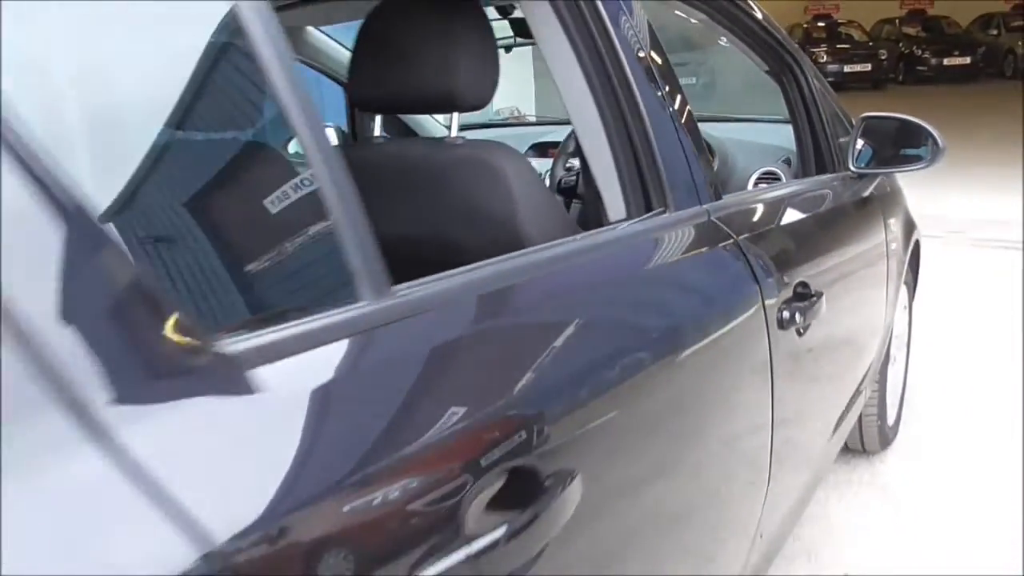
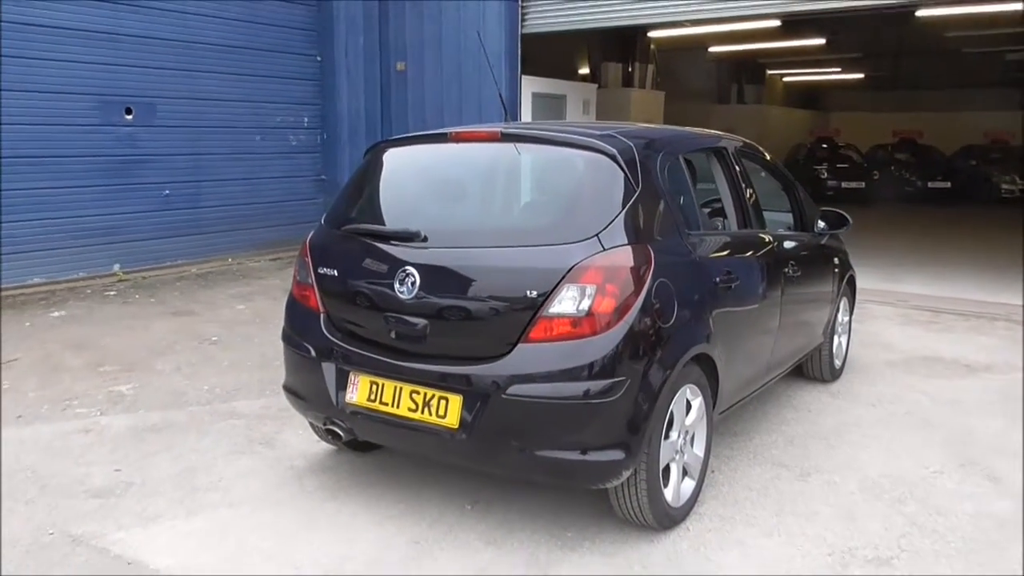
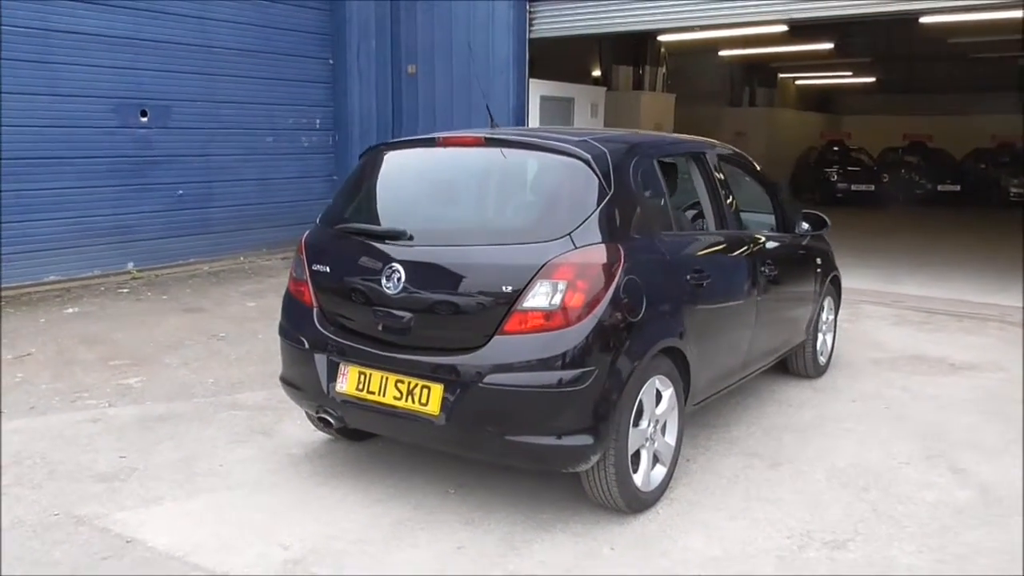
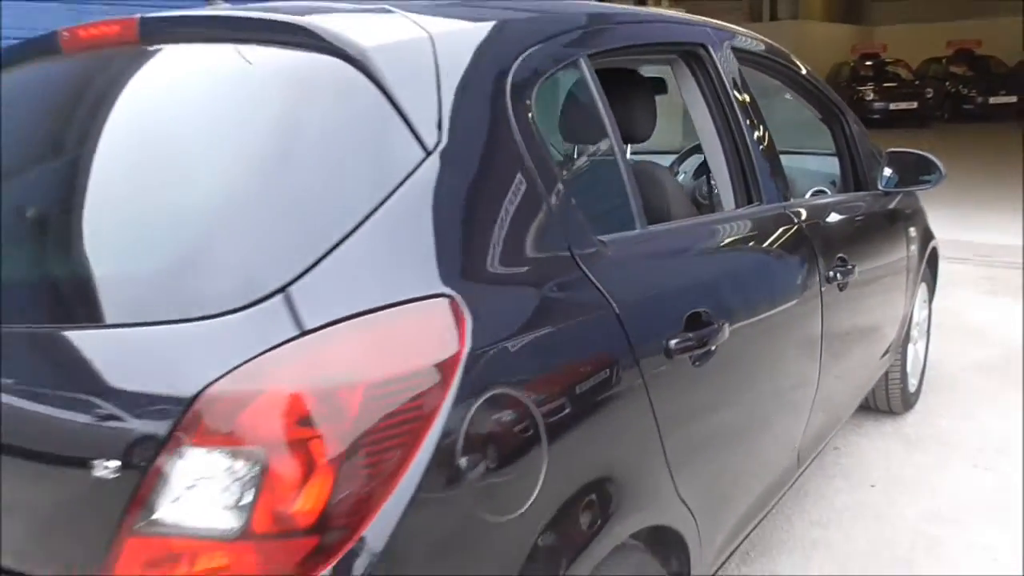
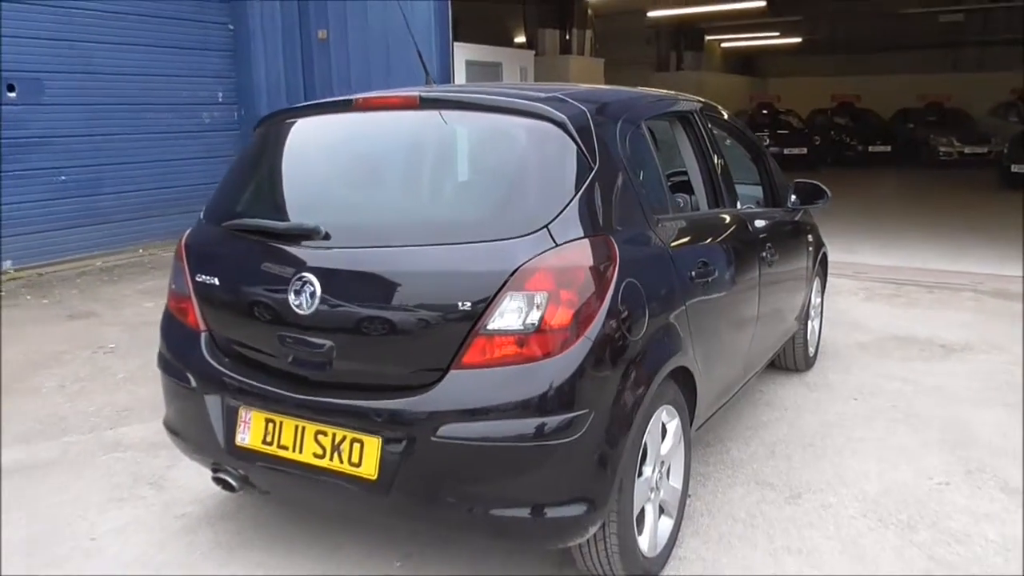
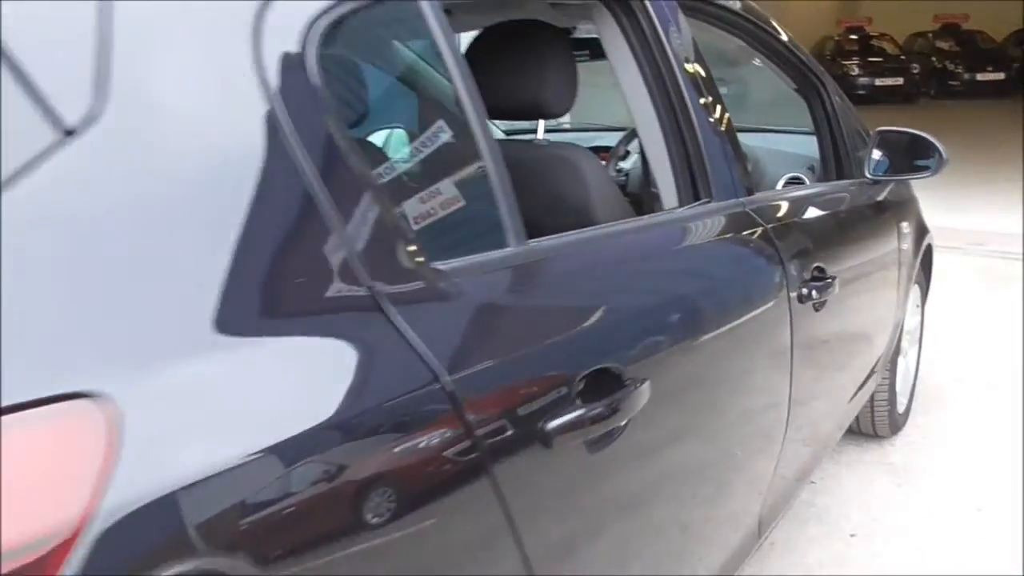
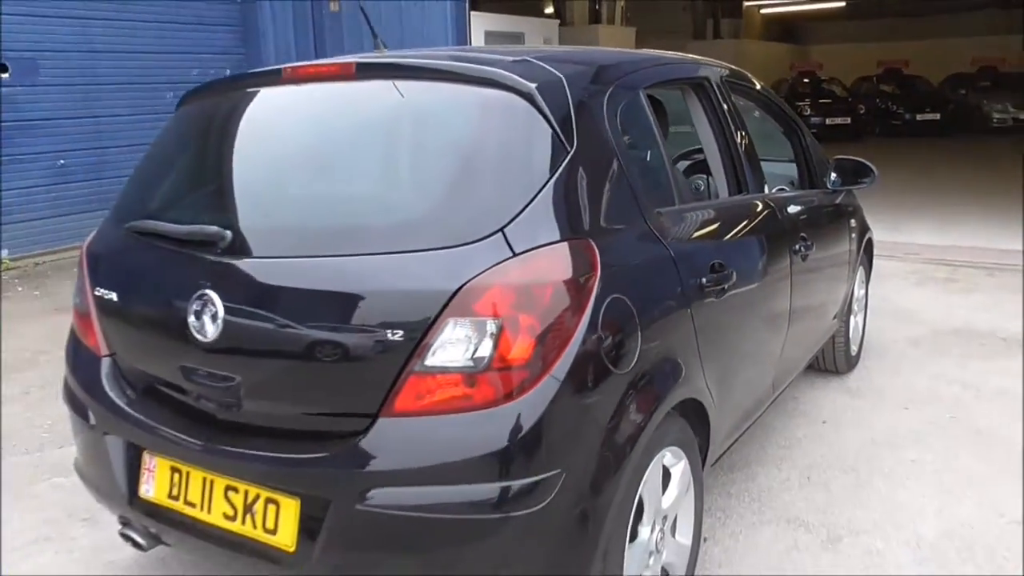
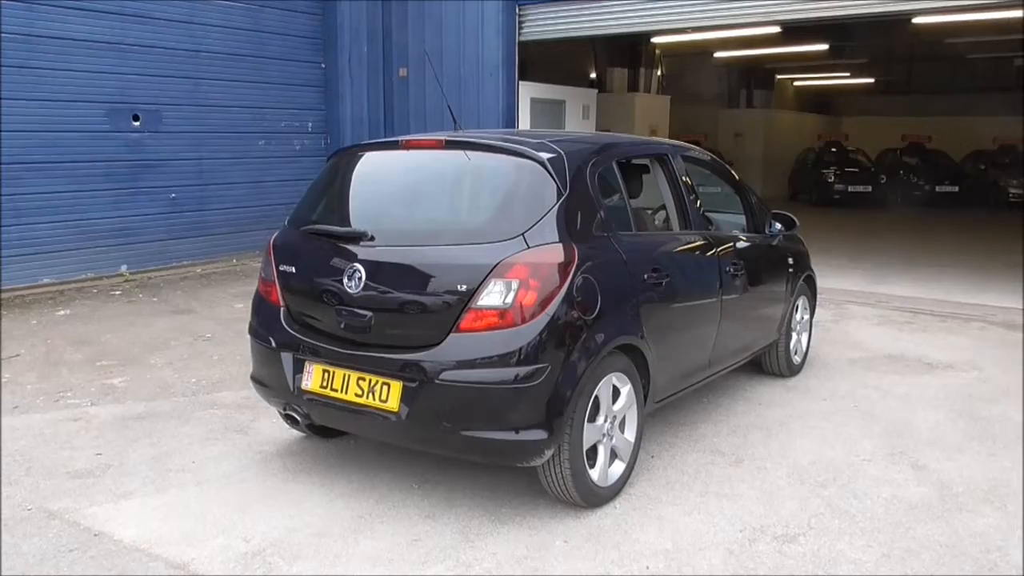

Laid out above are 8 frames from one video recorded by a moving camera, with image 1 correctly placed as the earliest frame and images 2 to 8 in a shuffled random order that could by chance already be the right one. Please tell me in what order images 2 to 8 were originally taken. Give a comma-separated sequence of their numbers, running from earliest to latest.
6, 4, 7, 5, 2, 3, 8
